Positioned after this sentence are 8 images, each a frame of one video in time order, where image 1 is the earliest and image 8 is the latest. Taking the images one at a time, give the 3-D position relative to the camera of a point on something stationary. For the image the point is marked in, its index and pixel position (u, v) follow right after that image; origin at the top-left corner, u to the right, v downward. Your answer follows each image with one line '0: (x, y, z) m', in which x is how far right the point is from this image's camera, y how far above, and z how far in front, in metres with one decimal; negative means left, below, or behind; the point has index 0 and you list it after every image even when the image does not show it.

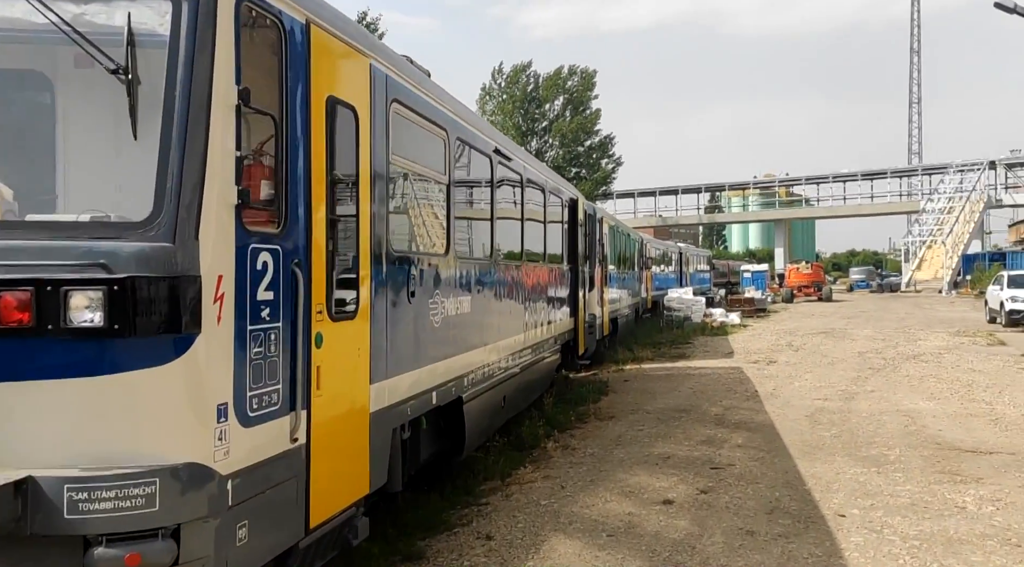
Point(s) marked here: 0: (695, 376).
0: (+3.1, -1.6, +14.3) m
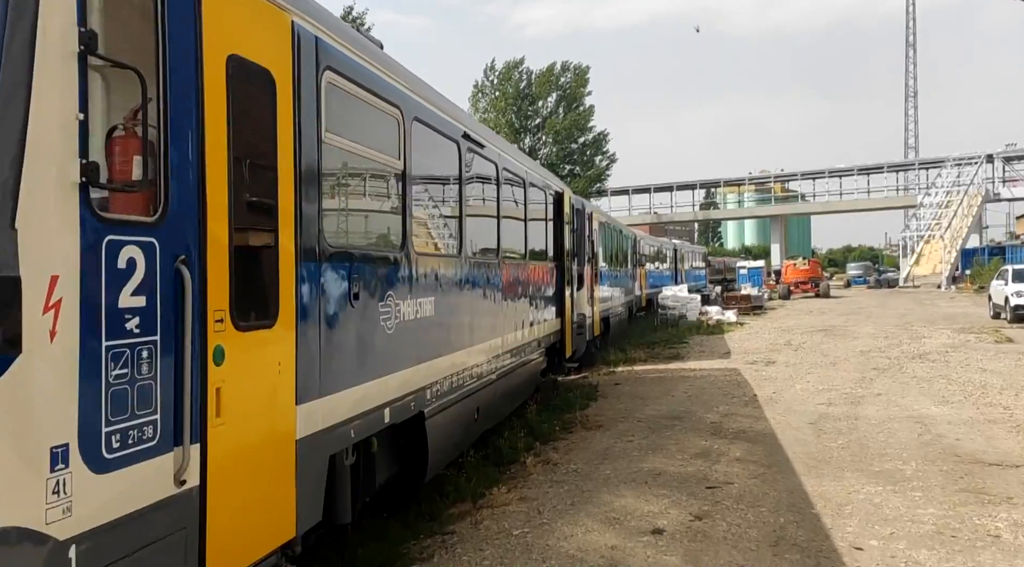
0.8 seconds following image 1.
0: (+2.9, -1.5, +13.5) m
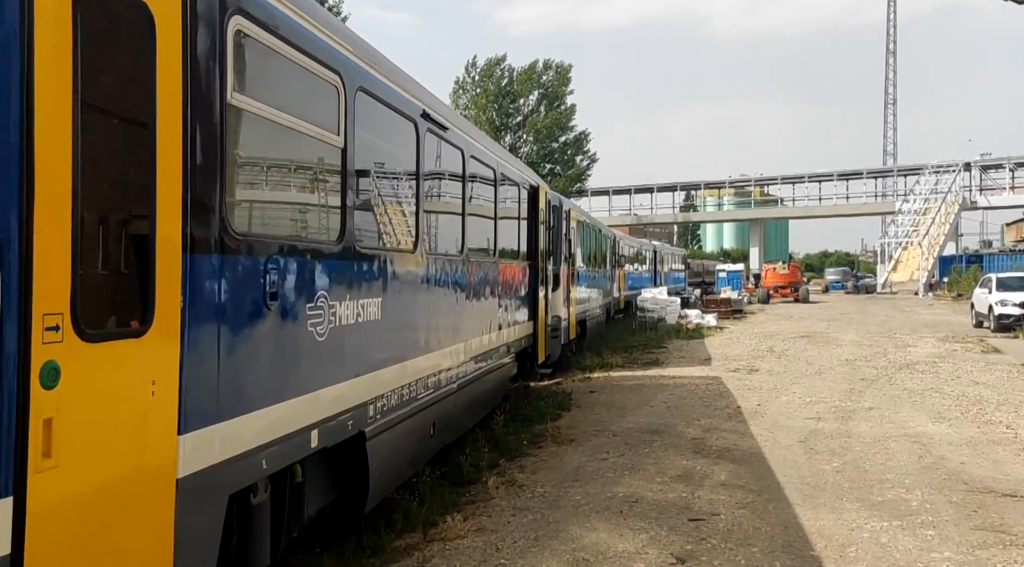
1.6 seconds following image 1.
0: (+2.4, -1.6, +12.8) m
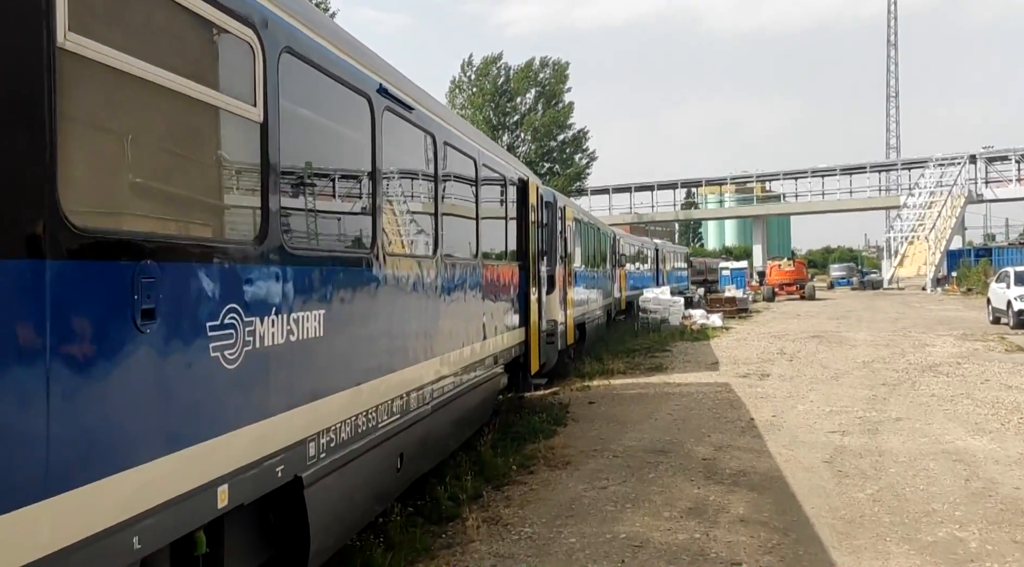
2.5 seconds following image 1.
0: (+2.3, -1.6, +11.8) m
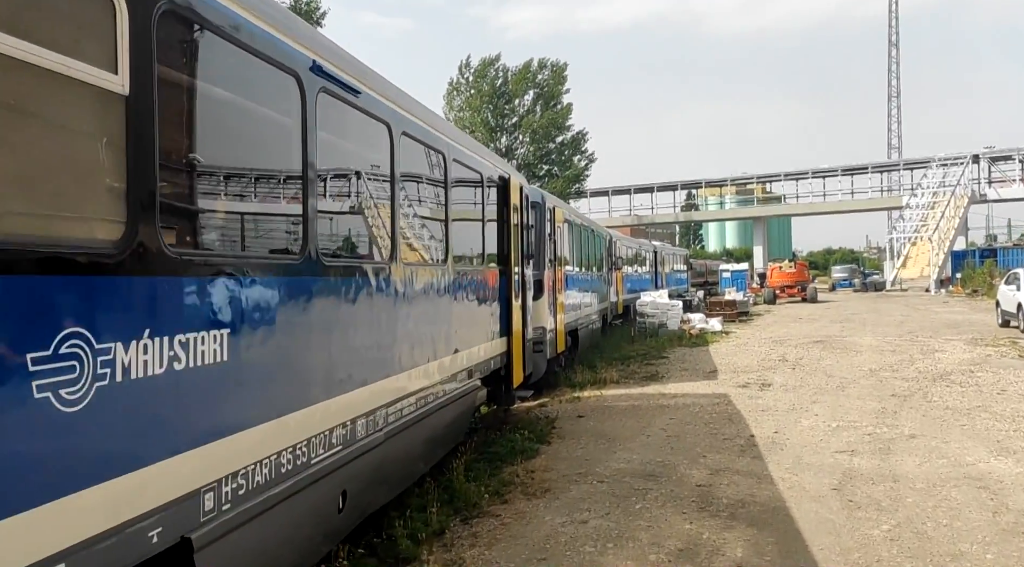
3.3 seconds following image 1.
0: (+2.1, -1.7, +11.0) m
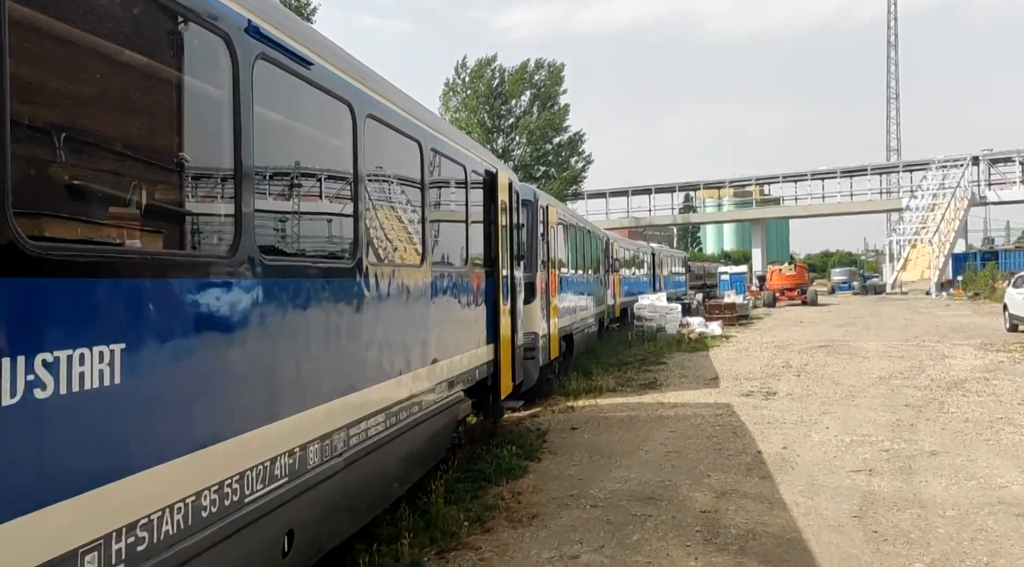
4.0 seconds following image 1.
0: (+1.9, -1.7, +10.3) m
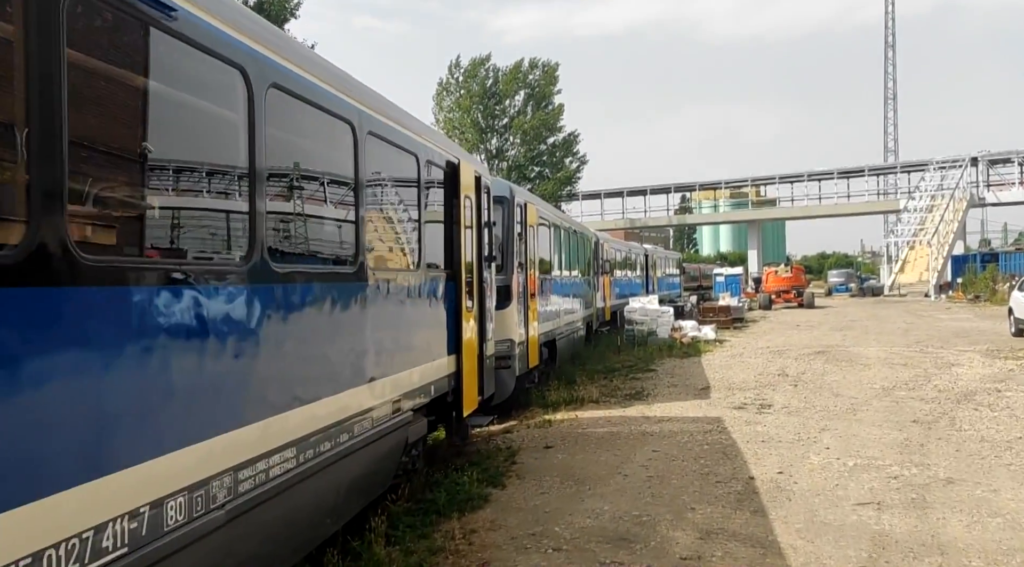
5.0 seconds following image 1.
0: (+1.6, -1.7, +9.4) m
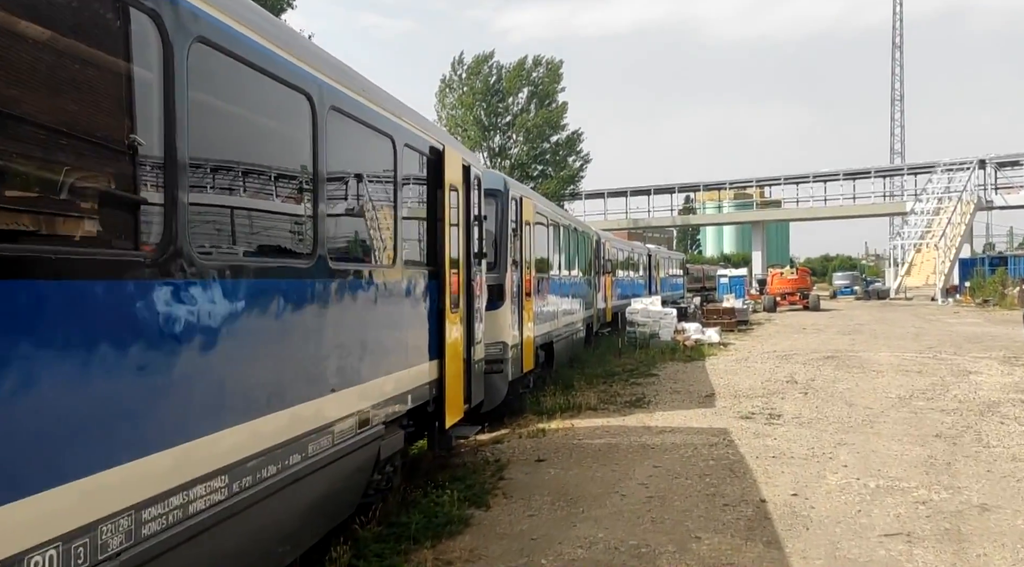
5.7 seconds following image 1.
0: (+1.5, -1.7, +8.6) m
